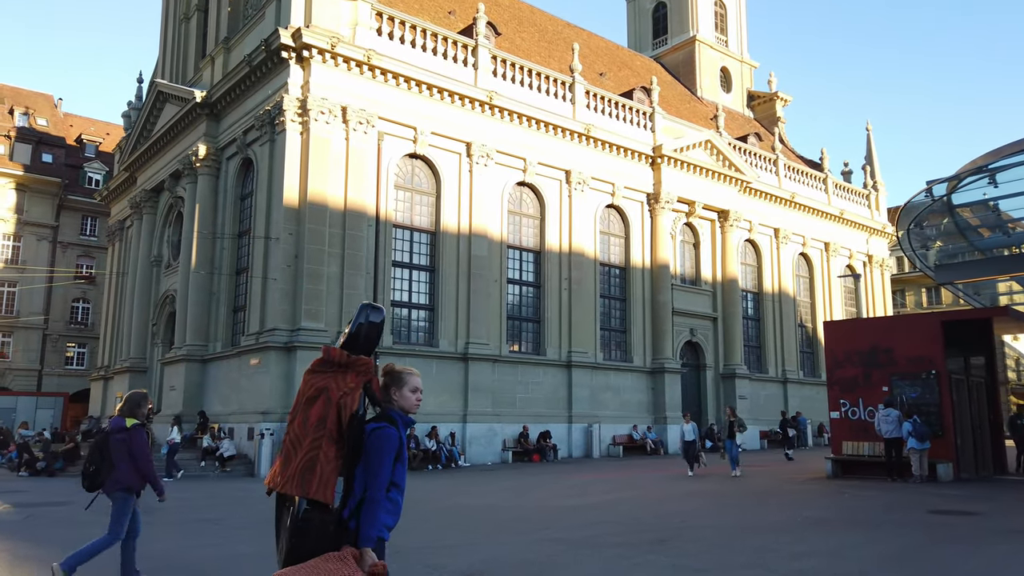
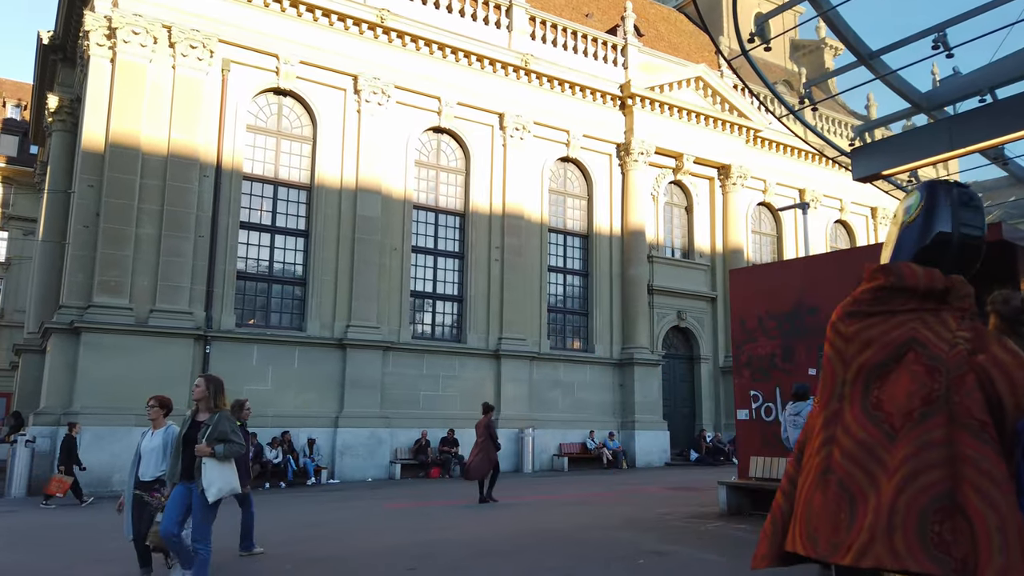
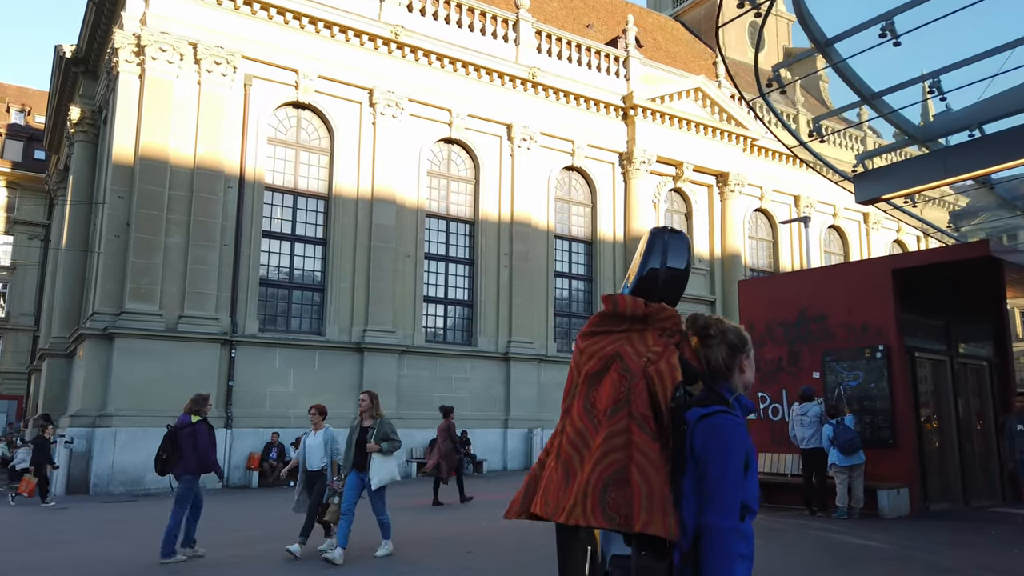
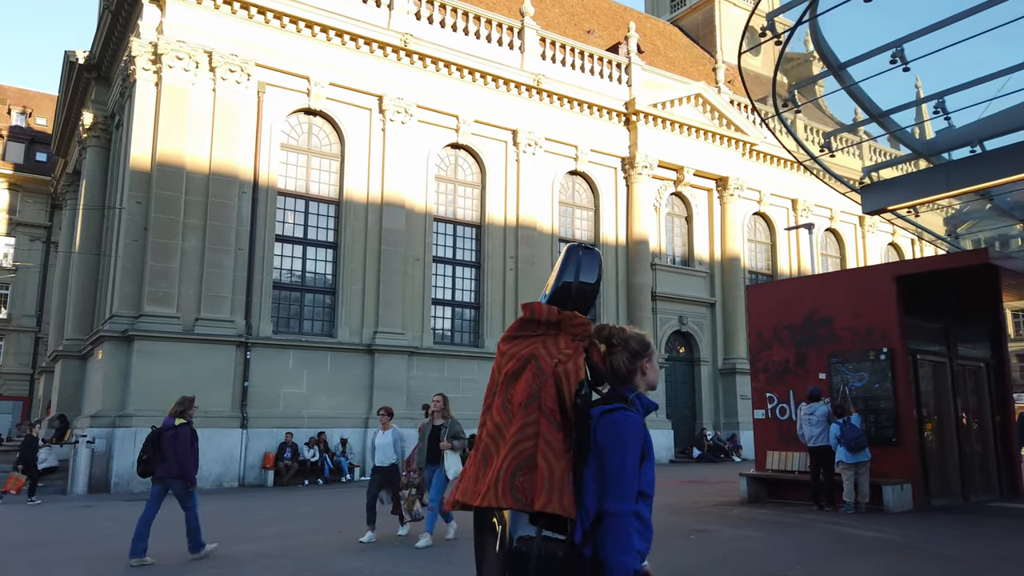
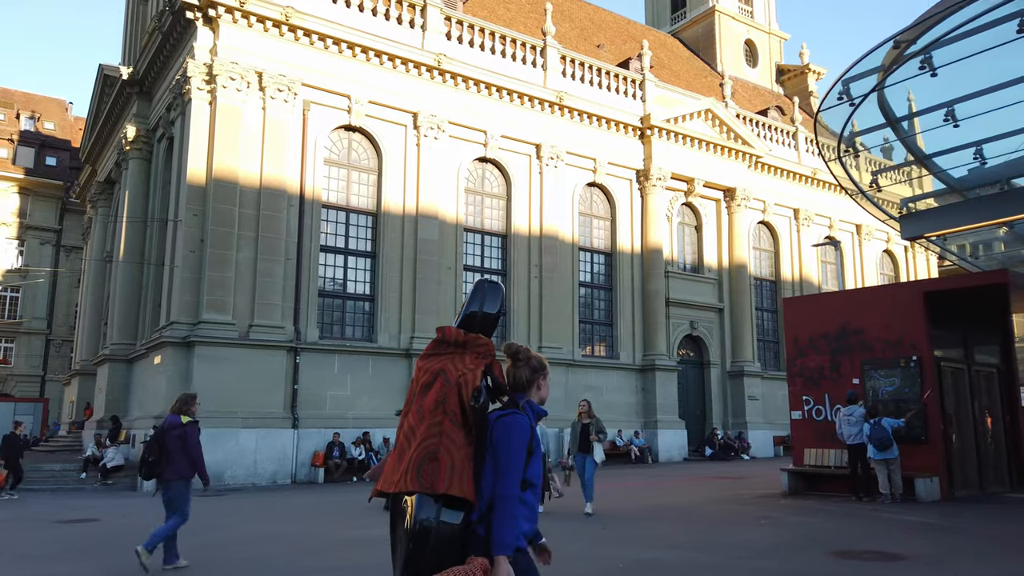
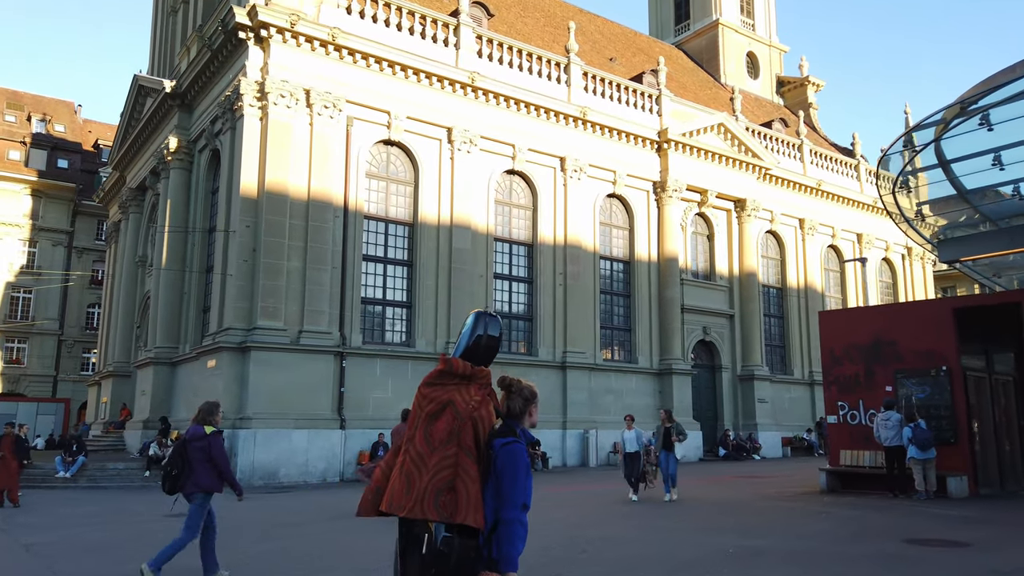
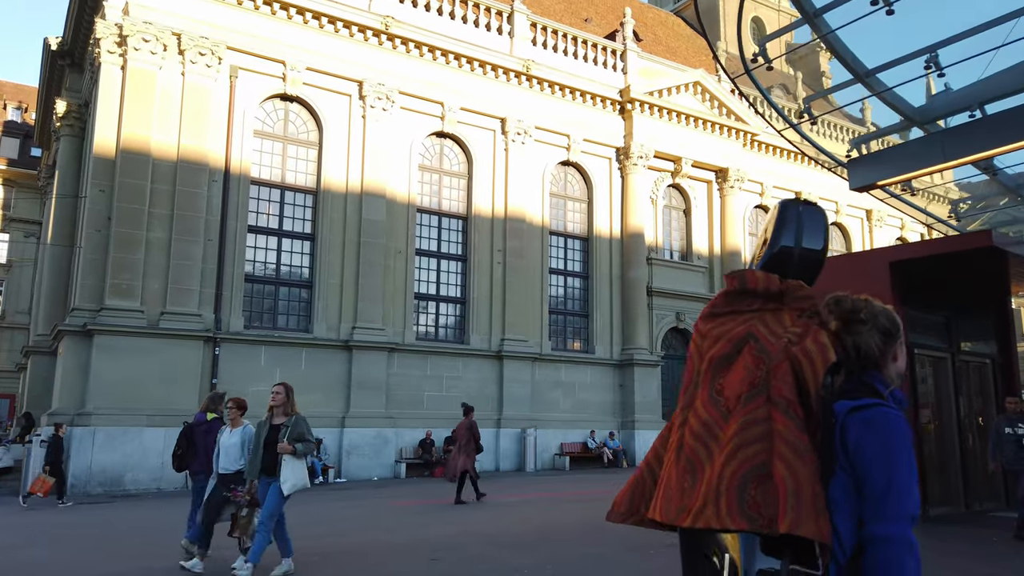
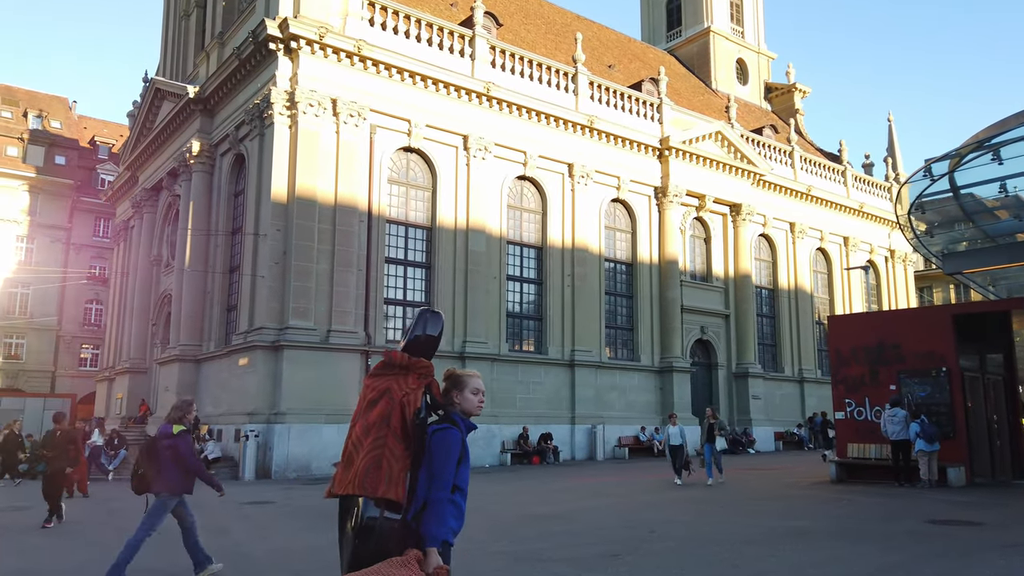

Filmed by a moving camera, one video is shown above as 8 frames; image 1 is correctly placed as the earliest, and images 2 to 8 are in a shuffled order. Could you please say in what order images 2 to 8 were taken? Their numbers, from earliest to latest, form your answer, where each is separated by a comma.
8, 6, 5, 4, 3, 7, 2
